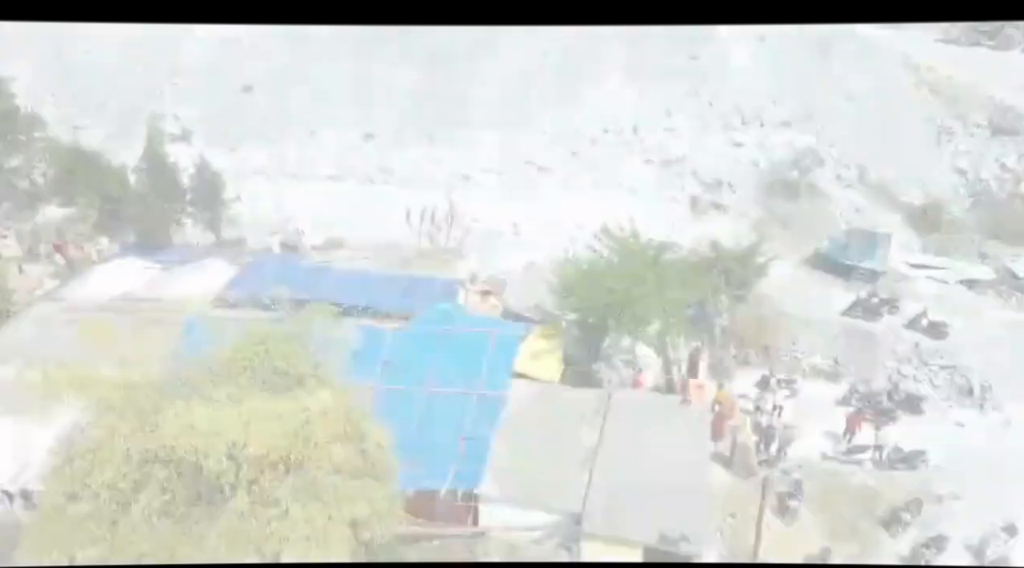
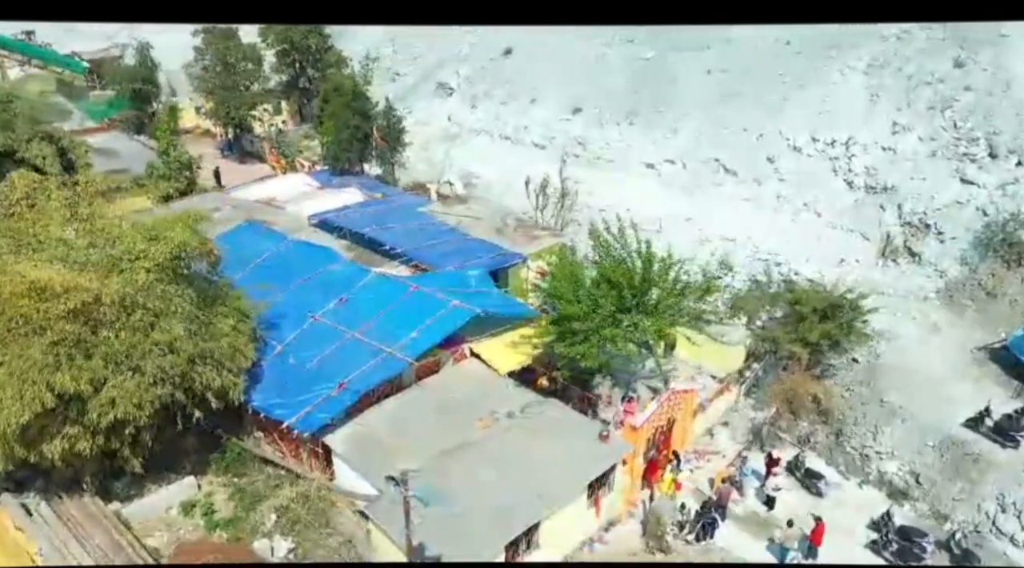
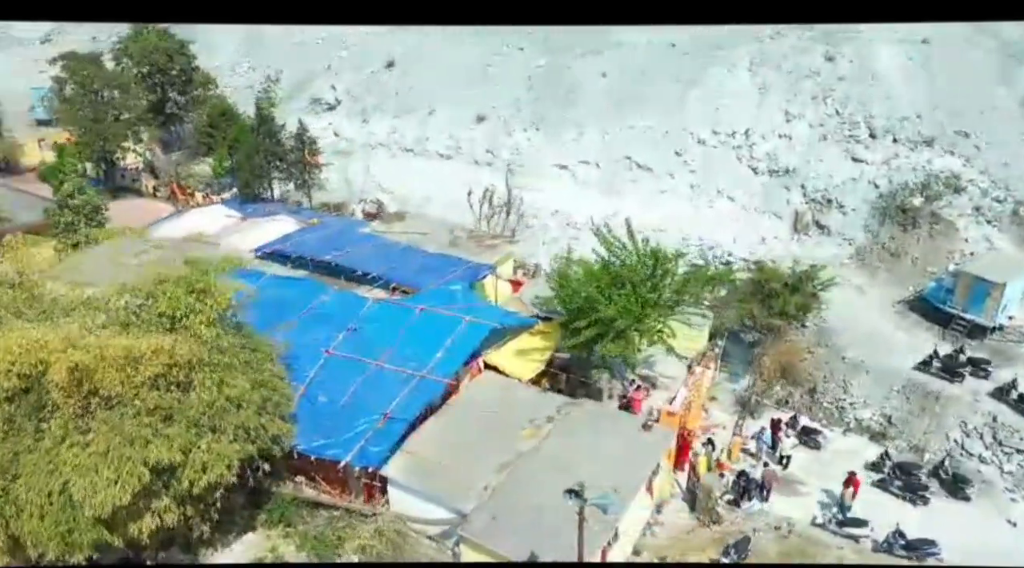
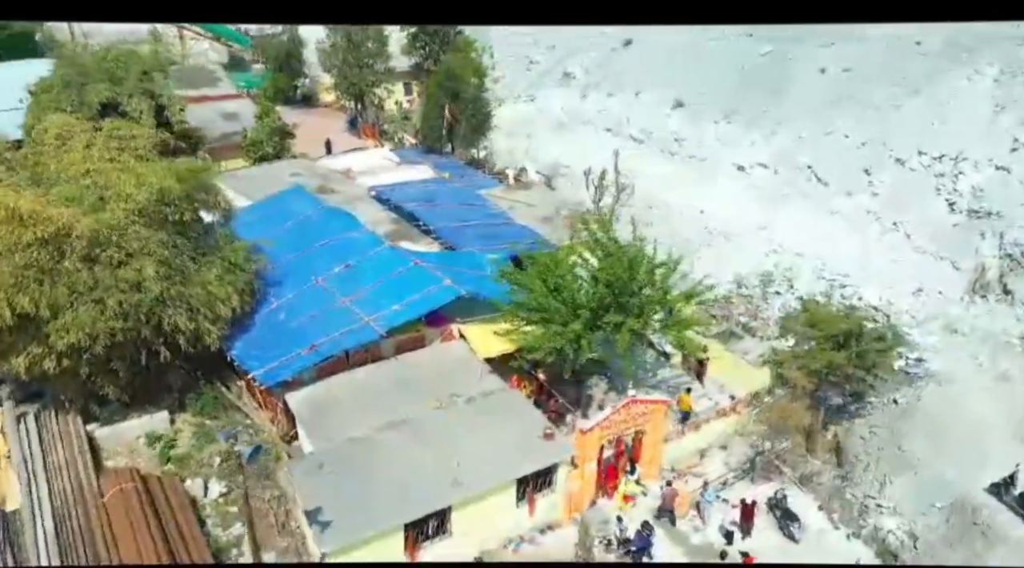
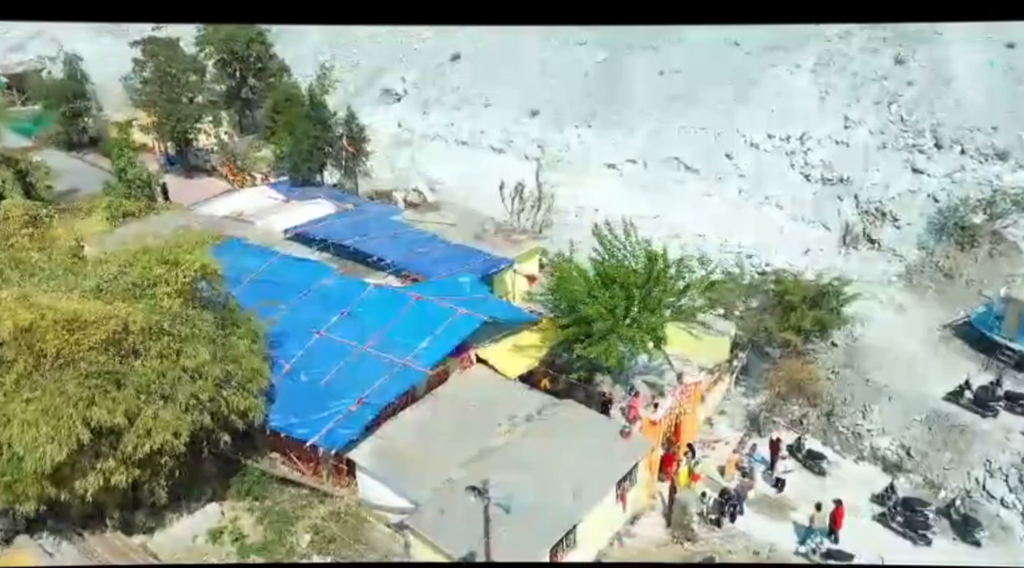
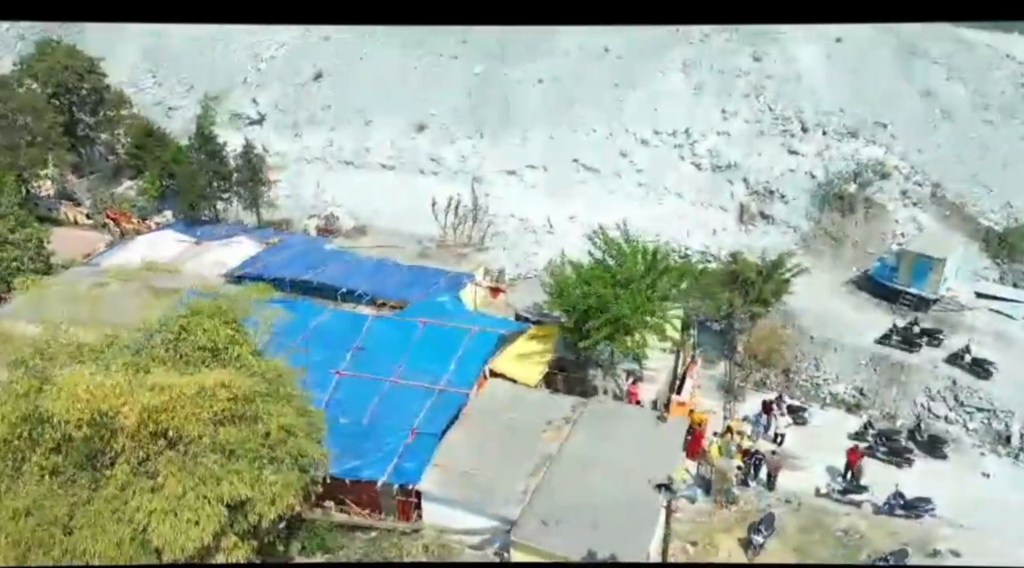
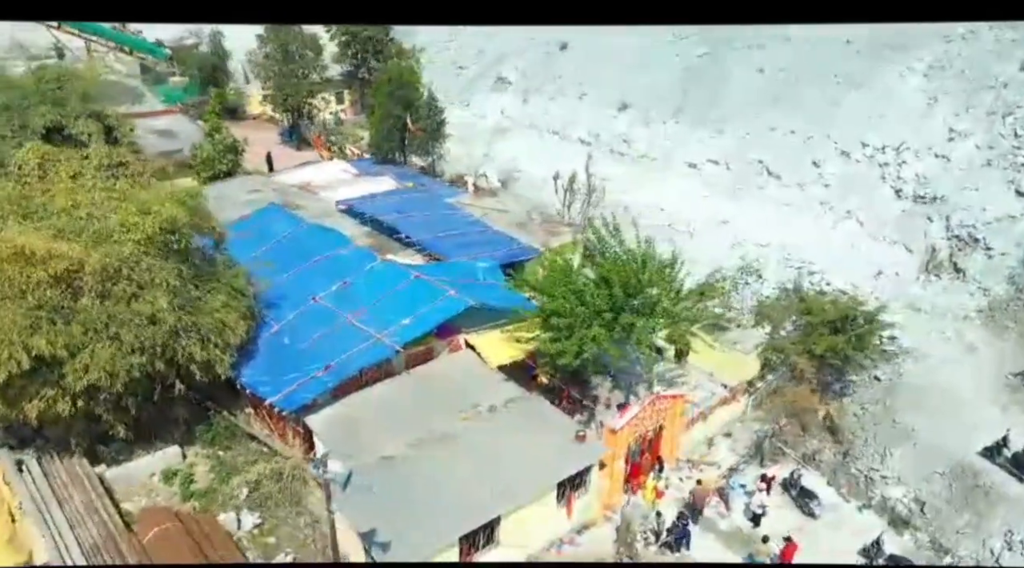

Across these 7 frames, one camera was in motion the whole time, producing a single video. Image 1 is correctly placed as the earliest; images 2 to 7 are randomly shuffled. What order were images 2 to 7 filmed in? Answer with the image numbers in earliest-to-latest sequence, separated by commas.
6, 3, 5, 2, 7, 4
